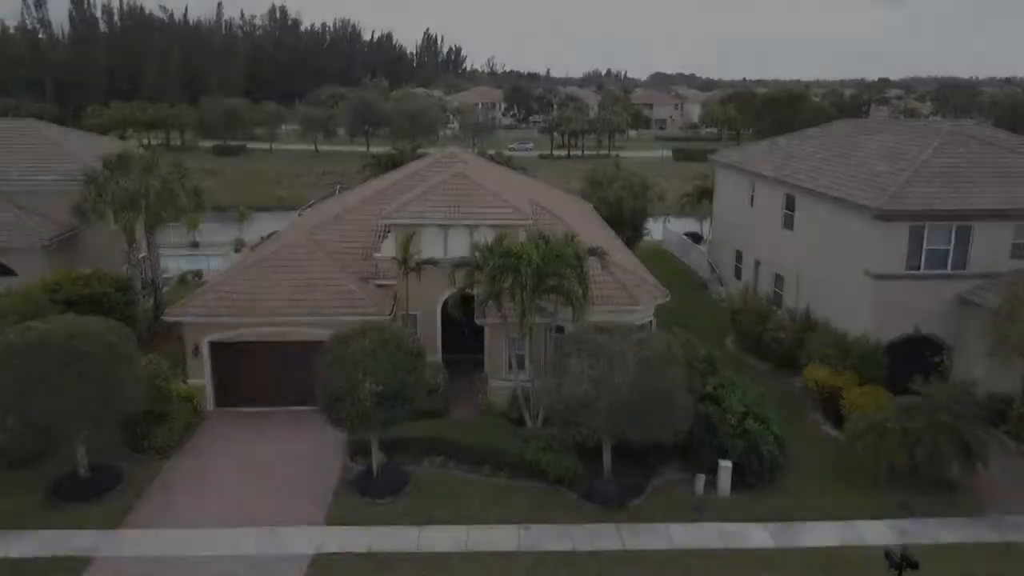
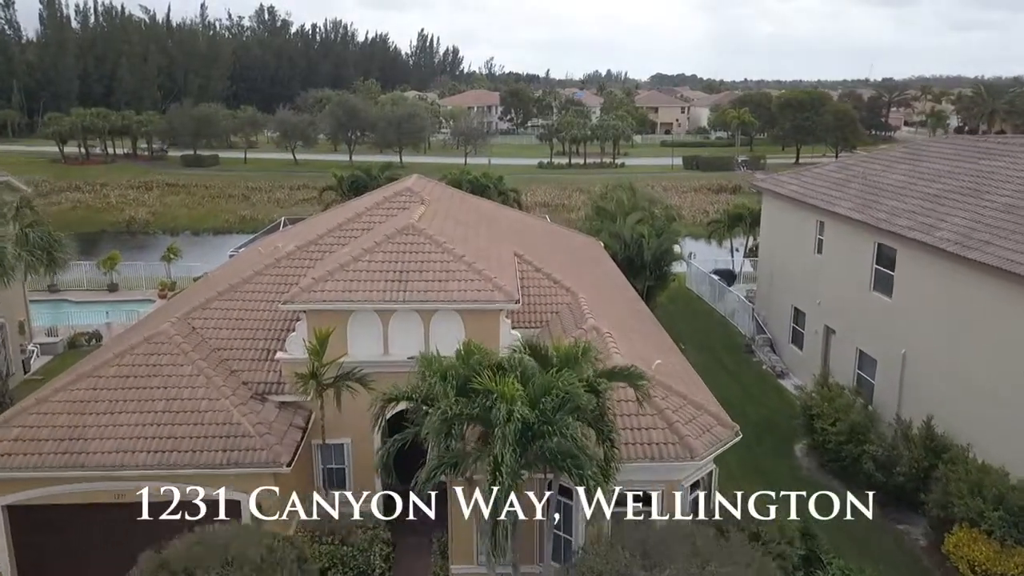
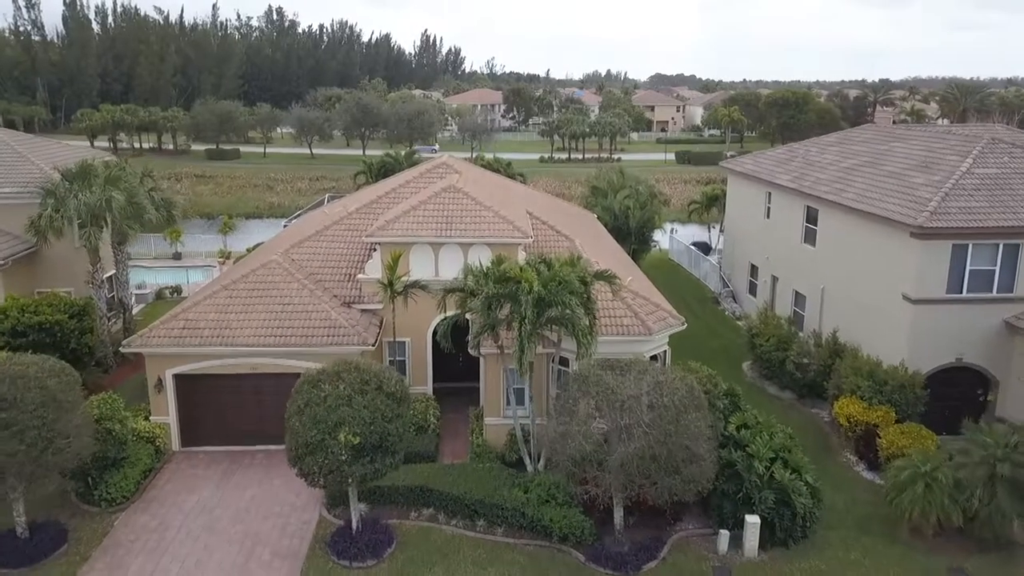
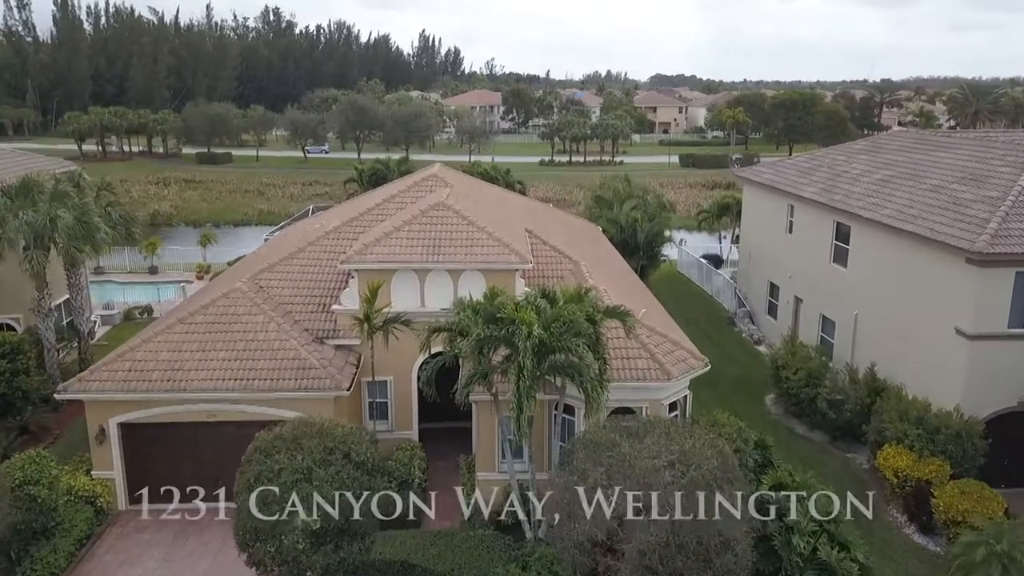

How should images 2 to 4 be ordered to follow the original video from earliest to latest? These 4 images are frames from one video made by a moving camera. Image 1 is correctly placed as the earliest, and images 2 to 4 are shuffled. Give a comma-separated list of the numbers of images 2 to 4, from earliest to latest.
3, 4, 2
